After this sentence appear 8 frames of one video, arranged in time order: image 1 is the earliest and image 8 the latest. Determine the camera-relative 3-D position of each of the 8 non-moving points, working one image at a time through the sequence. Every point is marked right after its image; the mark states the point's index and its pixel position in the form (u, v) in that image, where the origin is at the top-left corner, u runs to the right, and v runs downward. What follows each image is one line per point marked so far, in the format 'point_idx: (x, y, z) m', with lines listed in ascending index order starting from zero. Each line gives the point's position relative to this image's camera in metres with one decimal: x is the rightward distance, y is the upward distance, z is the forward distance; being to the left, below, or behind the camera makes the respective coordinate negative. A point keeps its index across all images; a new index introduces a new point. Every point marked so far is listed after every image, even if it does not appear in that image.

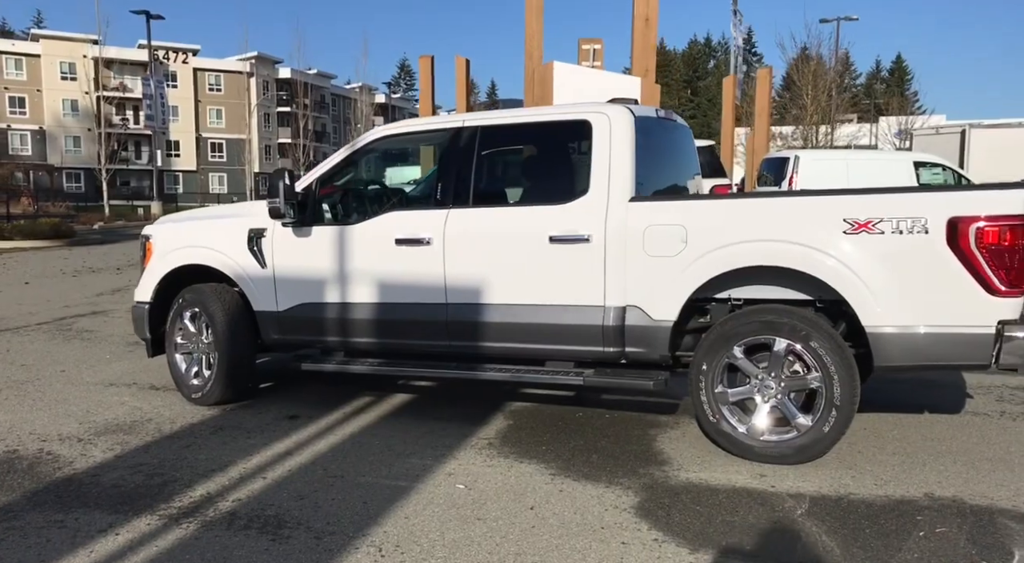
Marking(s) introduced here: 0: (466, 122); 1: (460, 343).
0: (-0.3, +1.1, +5.9) m
1: (-0.3, -0.4, +5.7) m
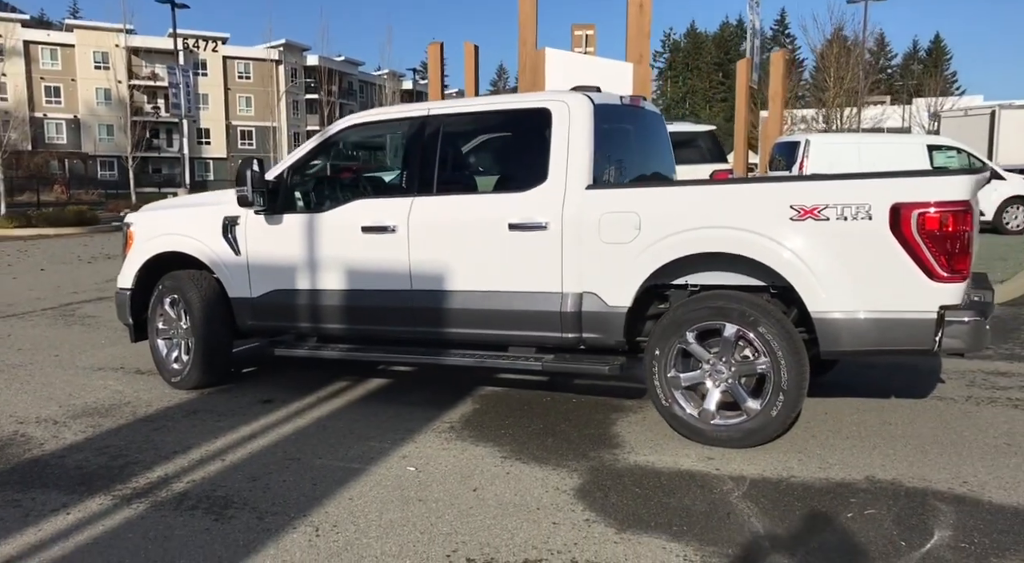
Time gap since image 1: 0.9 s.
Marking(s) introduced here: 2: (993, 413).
0: (-0.5, +1.2, +5.9) m
1: (-0.6, -0.3, +5.8) m
2: (+3.1, -0.8, +5.6) m
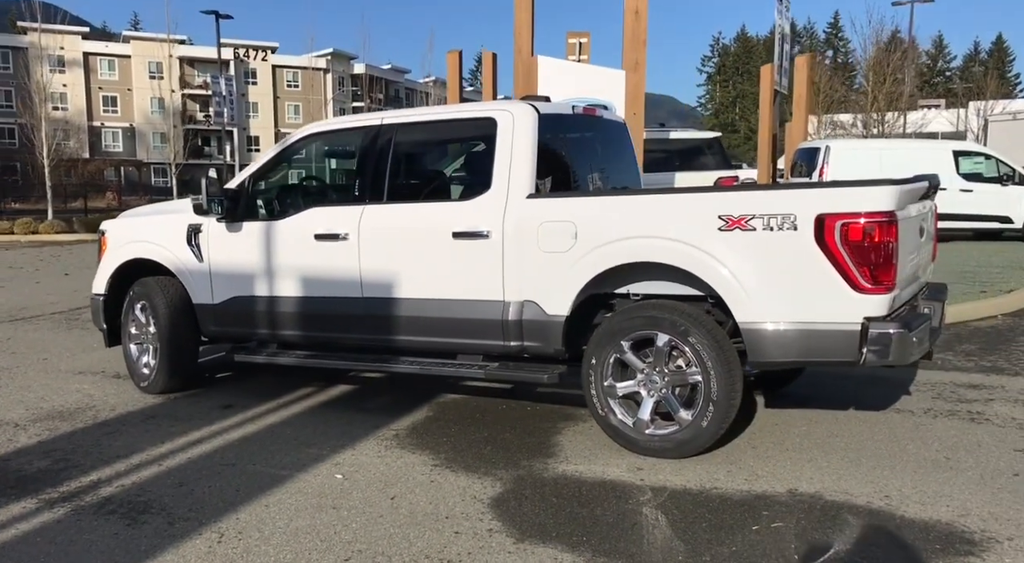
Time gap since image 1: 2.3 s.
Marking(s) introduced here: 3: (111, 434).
0: (-0.9, +1.1, +6.0) m
1: (-0.9, -0.4, +5.9) m
2: (+2.7, -0.9, +5.5) m
3: (-2.6, -1.0, +5.7) m
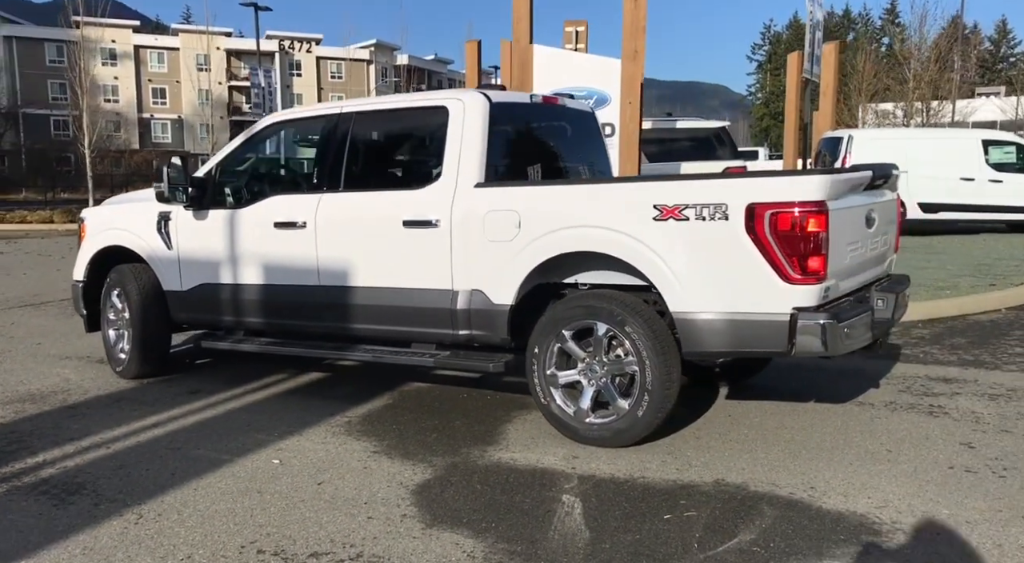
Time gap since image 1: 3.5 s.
0: (-1.2, +1.2, +6.0) m
1: (-1.2, -0.3, +5.9) m
2: (+2.4, -0.8, +5.4) m
3: (-2.9, -0.9, +5.8) m
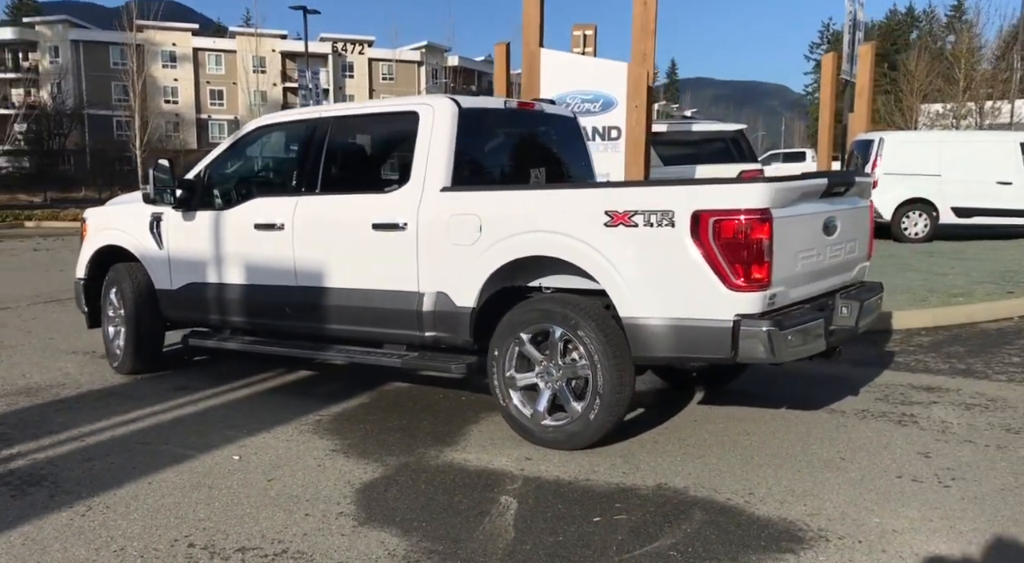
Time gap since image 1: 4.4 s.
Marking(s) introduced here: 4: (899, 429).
0: (-1.3, +1.2, +6.1) m
1: (-1.4, -0.3, +6.0) m
2: (+2.2, -0.9, +5.4) m
3: (-3.1, -0.9, +6.0) m
4: (+2.3, -0.9, +5.3) m
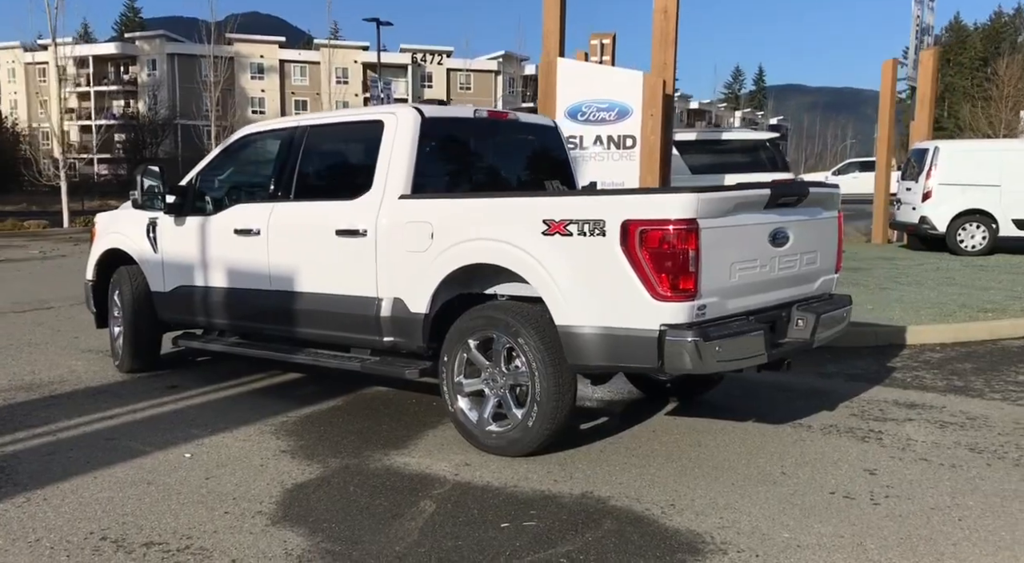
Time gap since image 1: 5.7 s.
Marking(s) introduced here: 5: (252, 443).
0: (-1.5, +1.1, +6.3) m
1: (-1.6, -0.3, +6.2) m
2: (+1.9, -1.0, +5.3) m
3: (-3.4, -0.9, +6.3) m
4: (+2.0, -1.0, +5.2) m
5: (-1.5, -1.0, +5.2) m
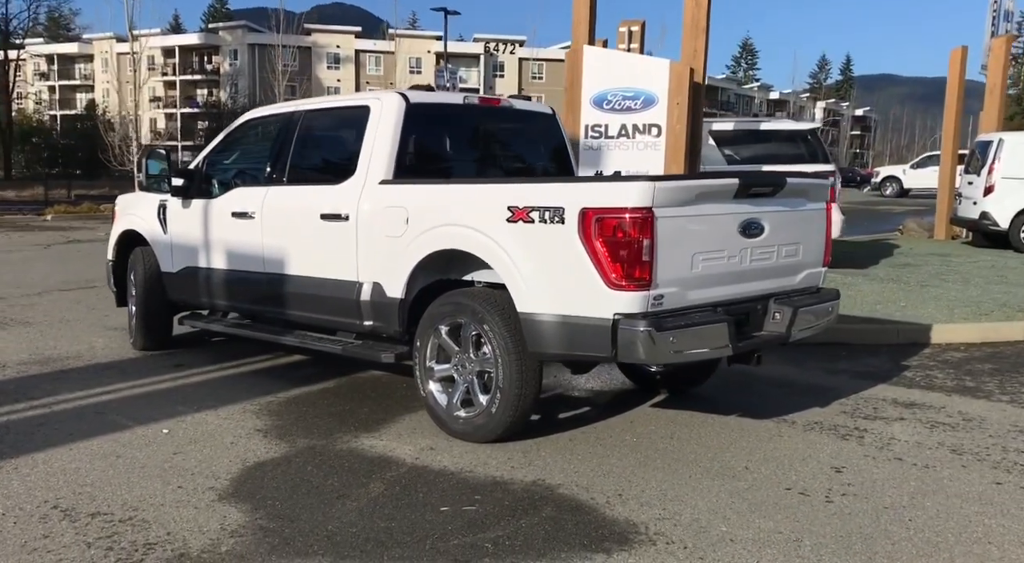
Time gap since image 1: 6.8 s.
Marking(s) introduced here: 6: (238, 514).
0: (-1.6, +1.3, +6.4) m
1: (-1.7, -0.2, +6.3) m
2: (+1.7, -0.9, +5.2) m
3: (-3.4, -0.7, +6.6) m
4: (+1.9, -0.9, +5.1) m
5: (-1.7, -0.9, +5.3) m
6: (-1.2, -1.0, +3.8) m
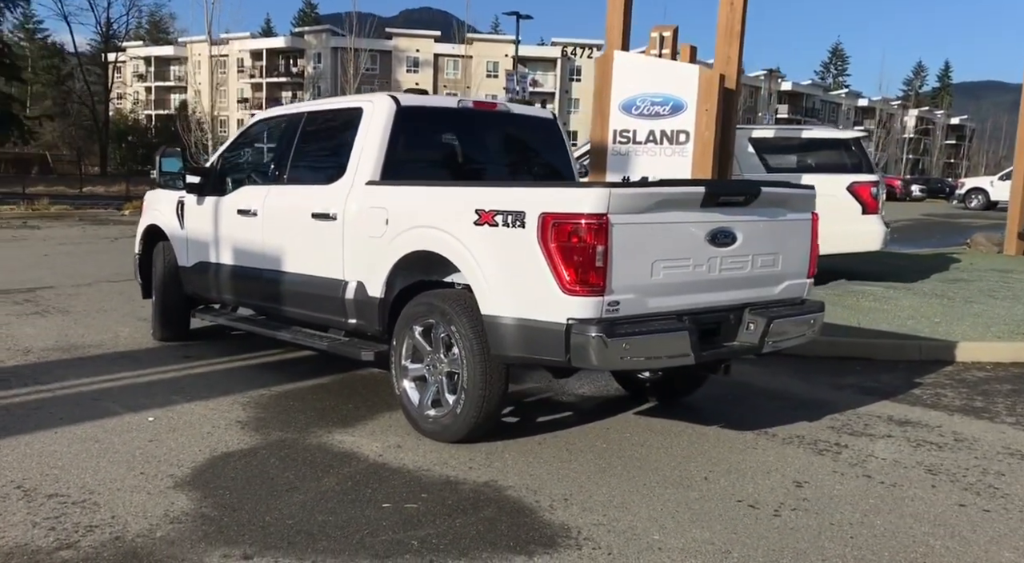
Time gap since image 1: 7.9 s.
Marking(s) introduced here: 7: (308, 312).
0: (-1.6, +1.3, +6.6) m
1: (-1.8, -0.2, +6.5) m
2: (+1.6, -1.0, +5.1) m
3: (-3.5, -0.7, +6.9) m
4: (+1.7, -1.0, +5.0) m
5: (-1.8, -0.8, +5.5) m
6: (-1.4, -1.0, +3.9) m
7: (-1.4, -0.2, +6.1) m
